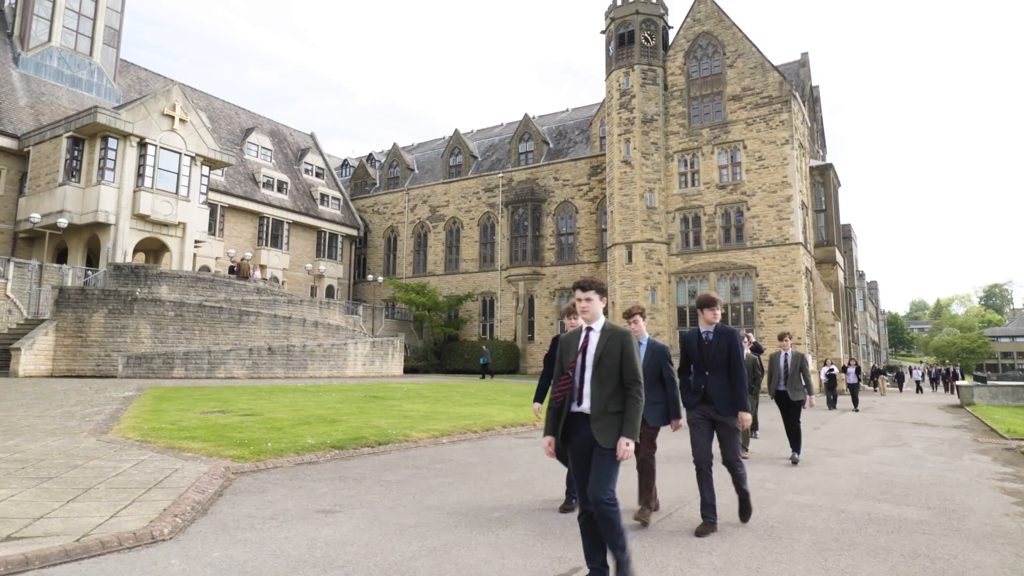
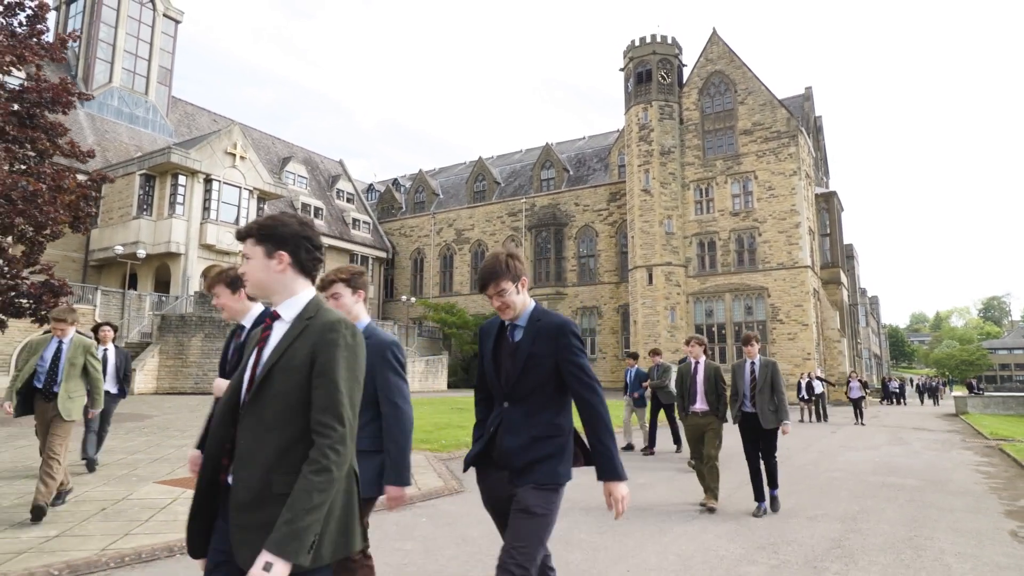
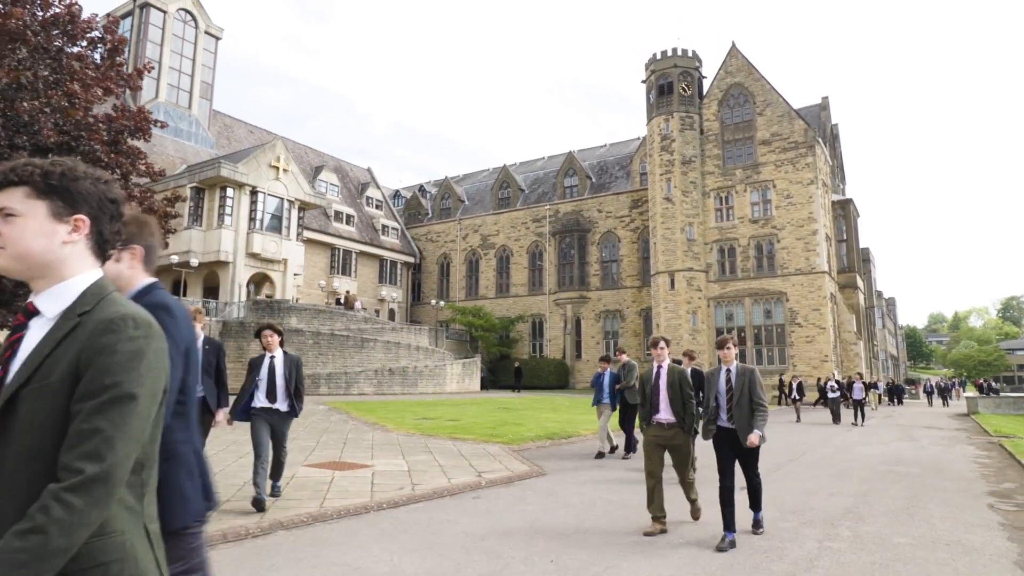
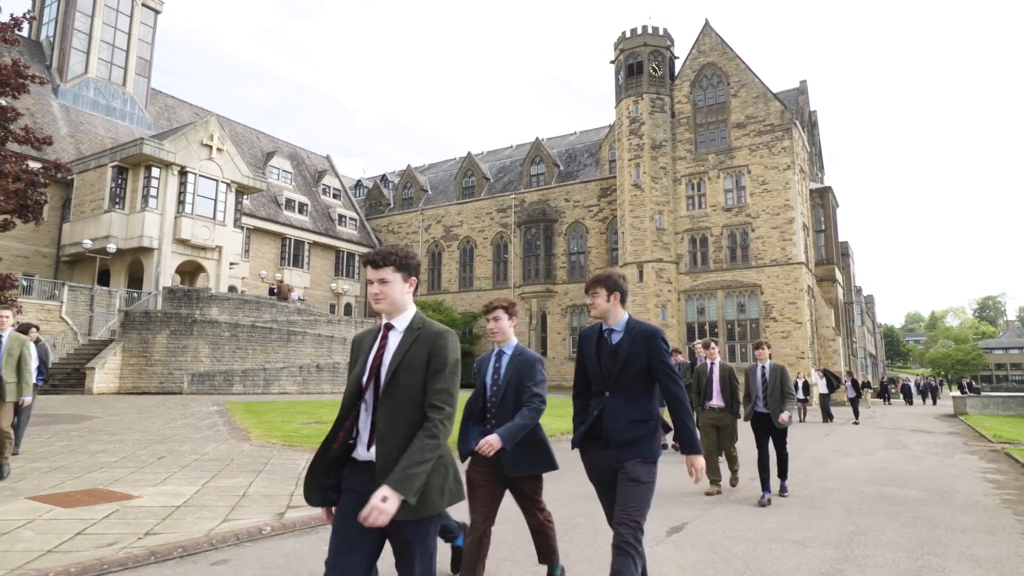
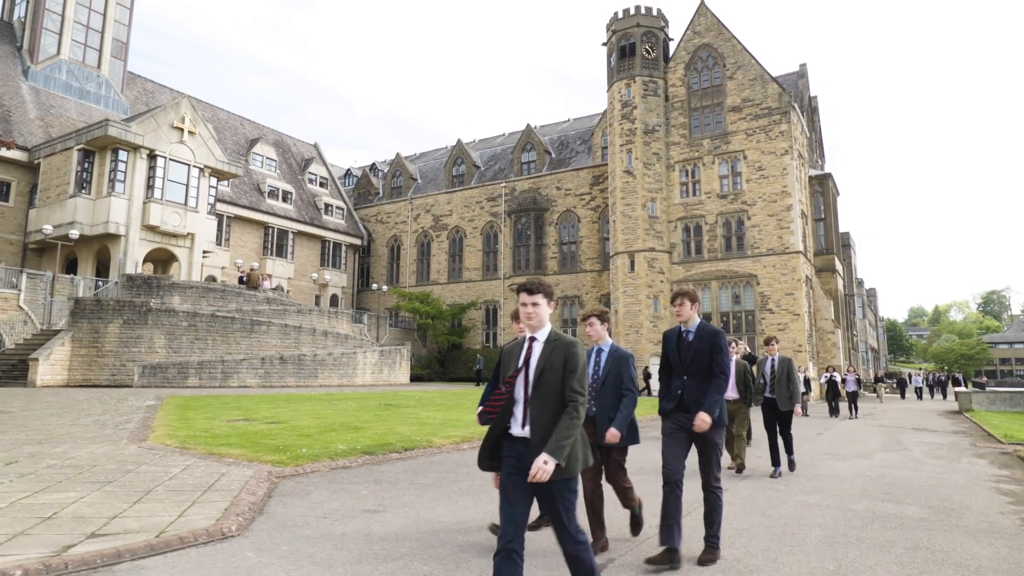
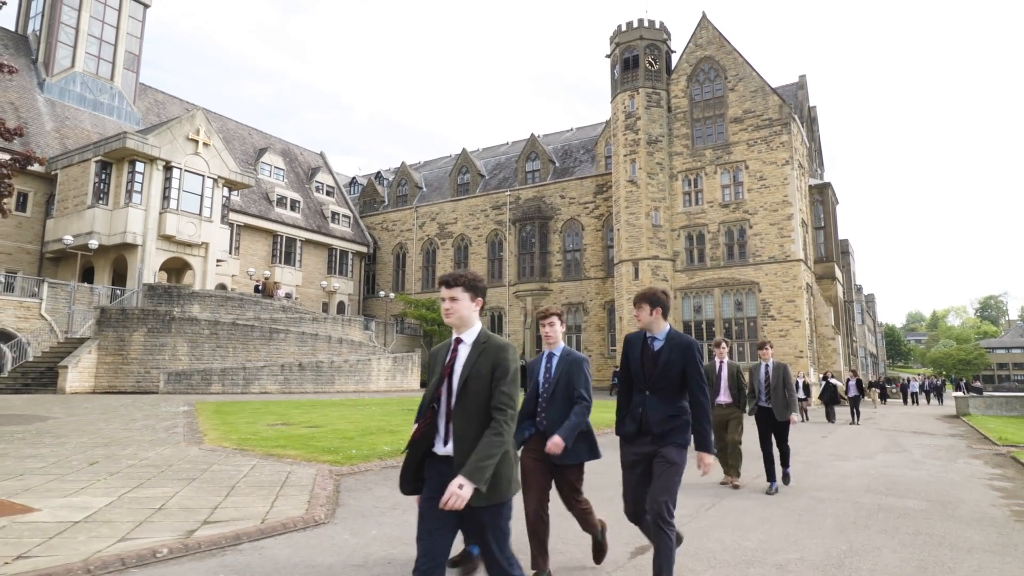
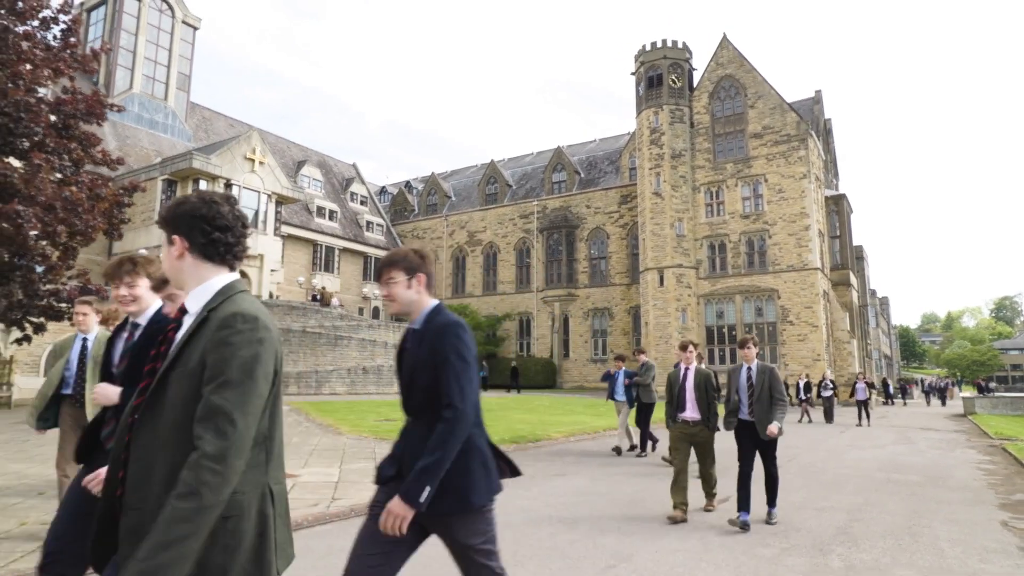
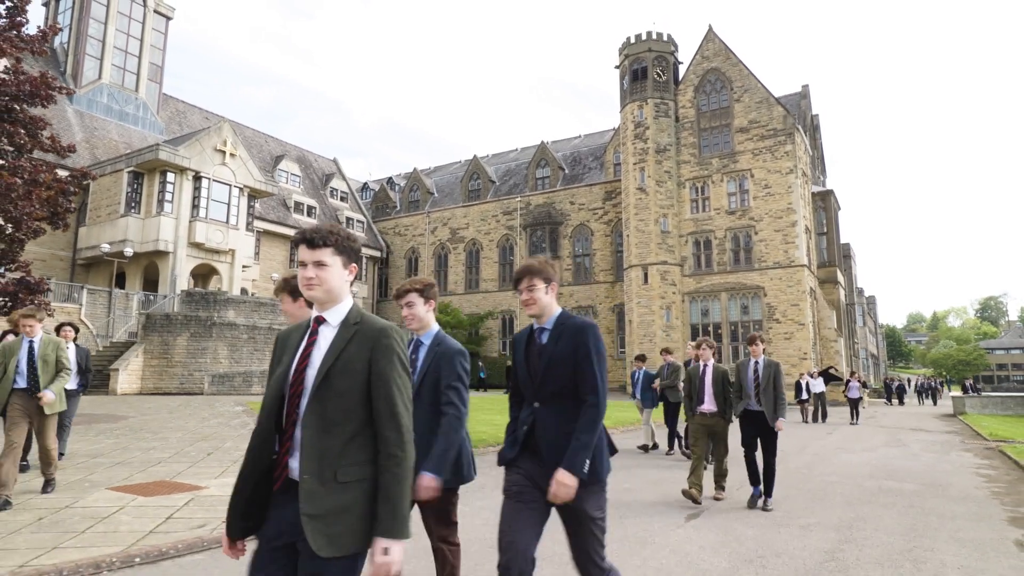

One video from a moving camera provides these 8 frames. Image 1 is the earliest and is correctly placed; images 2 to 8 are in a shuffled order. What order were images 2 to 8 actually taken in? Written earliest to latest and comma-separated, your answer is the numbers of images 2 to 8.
5, 6, 4, 8, 2, 7, 3
